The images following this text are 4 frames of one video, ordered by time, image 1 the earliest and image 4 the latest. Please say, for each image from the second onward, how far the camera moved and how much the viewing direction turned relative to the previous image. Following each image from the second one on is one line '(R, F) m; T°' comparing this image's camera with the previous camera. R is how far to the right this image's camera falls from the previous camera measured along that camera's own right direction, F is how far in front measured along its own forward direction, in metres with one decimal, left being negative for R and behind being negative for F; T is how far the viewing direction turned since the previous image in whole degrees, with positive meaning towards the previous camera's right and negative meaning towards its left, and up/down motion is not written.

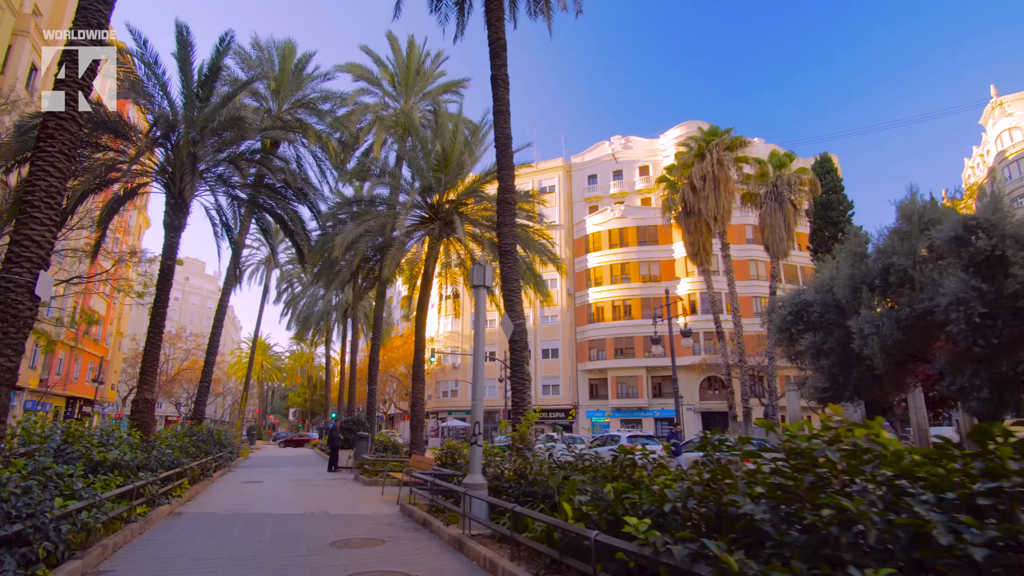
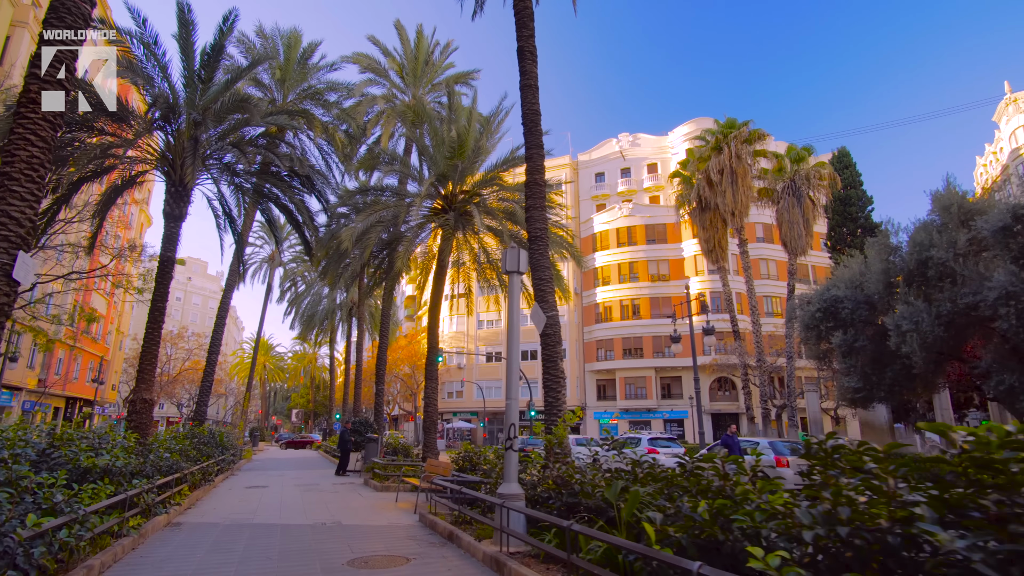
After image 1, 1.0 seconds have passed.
(-0.4, +0.8) m; 0°
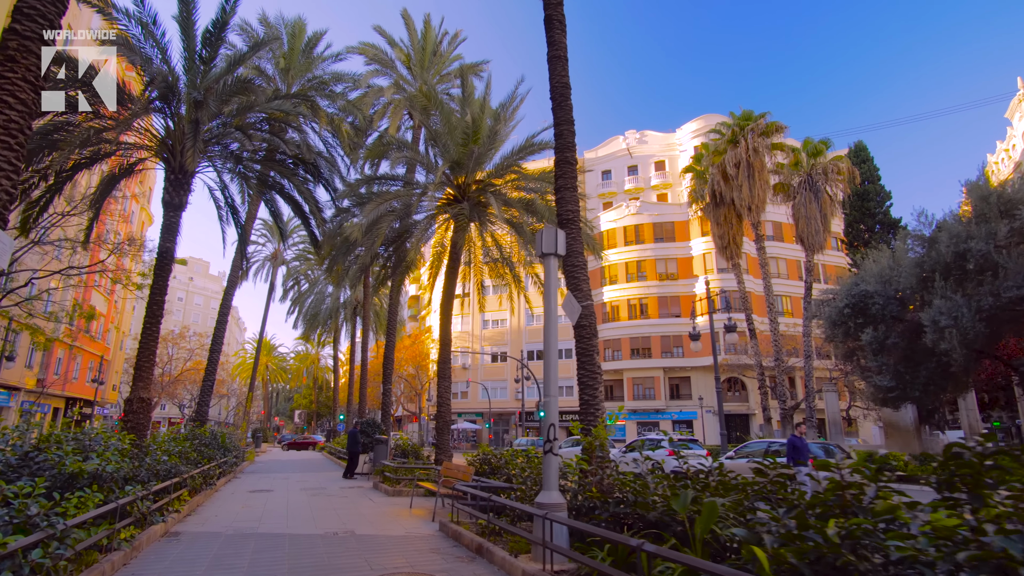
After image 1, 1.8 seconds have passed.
(-0.4, +0.7) m; 0°
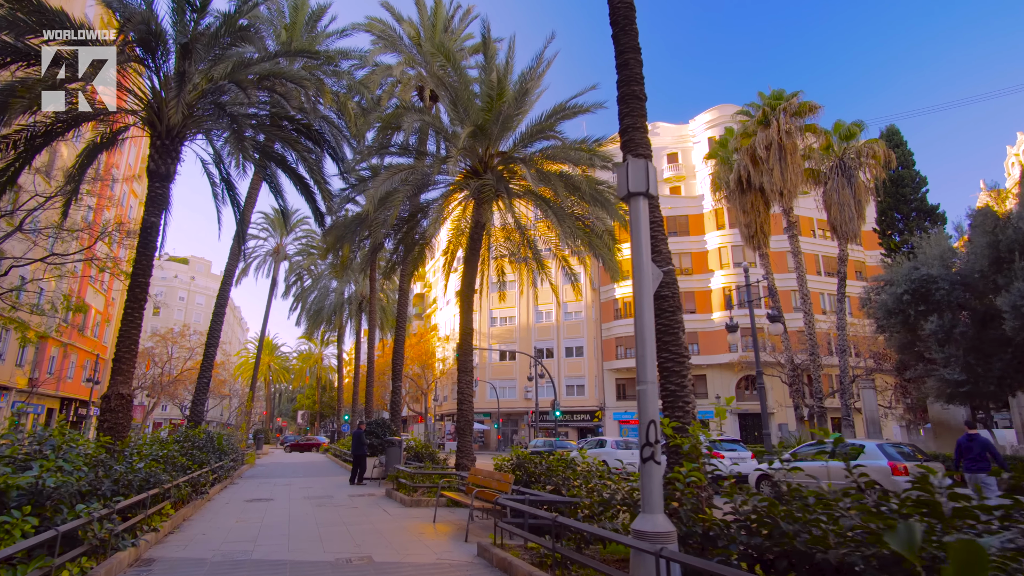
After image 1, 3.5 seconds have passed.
(-0.6, +1.5) m; 0°
